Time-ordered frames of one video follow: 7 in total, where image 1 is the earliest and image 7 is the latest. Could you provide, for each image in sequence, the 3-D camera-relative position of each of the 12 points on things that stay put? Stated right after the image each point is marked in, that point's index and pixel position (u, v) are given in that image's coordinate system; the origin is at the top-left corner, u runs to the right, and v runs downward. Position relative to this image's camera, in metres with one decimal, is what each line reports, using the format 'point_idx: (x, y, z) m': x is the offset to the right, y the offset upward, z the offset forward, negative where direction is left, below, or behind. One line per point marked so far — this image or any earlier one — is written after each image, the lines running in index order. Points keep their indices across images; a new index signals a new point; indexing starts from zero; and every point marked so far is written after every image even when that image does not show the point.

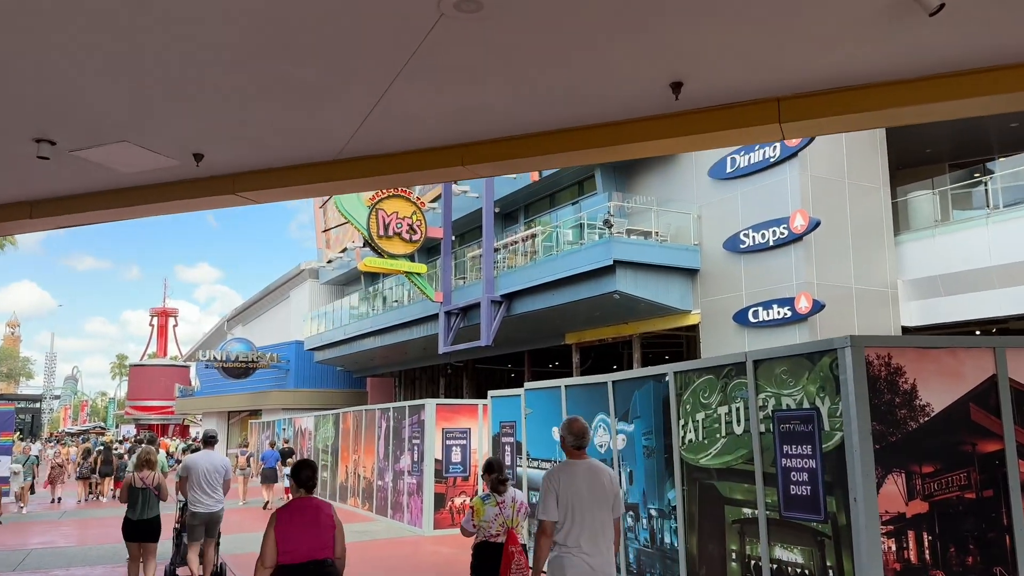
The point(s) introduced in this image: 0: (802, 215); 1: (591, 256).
0: (+5.3, +1.3, +15.0) m
1: (+1.7, +0.7, +17.3) m
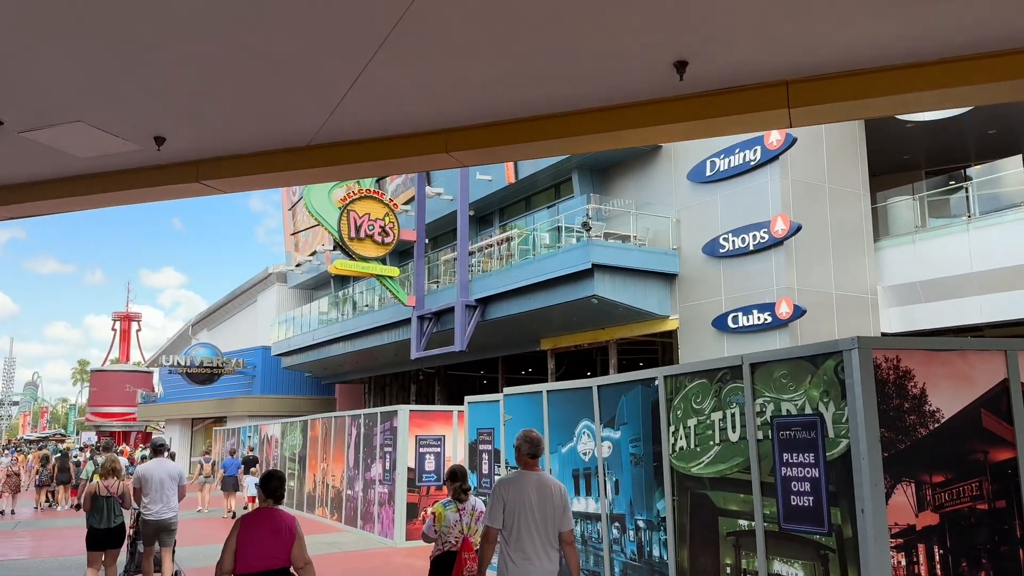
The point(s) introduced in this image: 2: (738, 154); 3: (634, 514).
0: (+4.9, +1.2, +14.8) m
1: (+1.2, +0.6, +17.0) m
2: (+4.3, +2.6, +15.8) m
3: (+1.1, -2.1, +7.6) m
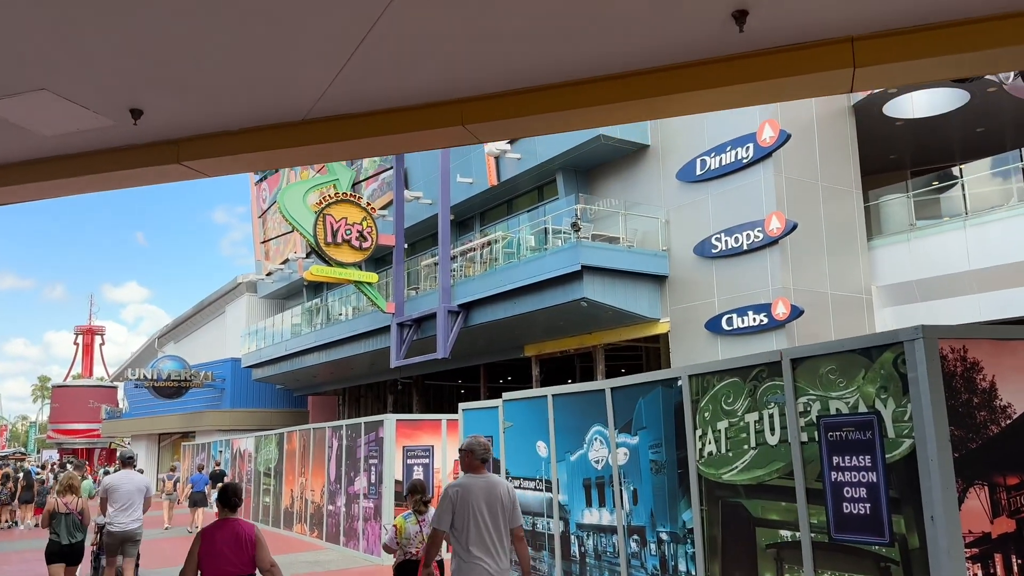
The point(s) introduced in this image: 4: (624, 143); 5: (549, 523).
0: (+4.6, +1.2, +14.4) m
1: (+0.9, +0.5, +16.4) m
2: (+4.1, +2.5, +15.4) m
3: (+1.2, -2.0, +7.0) m
4: (+2.4, +3.0, +17.3) m
5: (+0.4, -2.4, +8.5) m
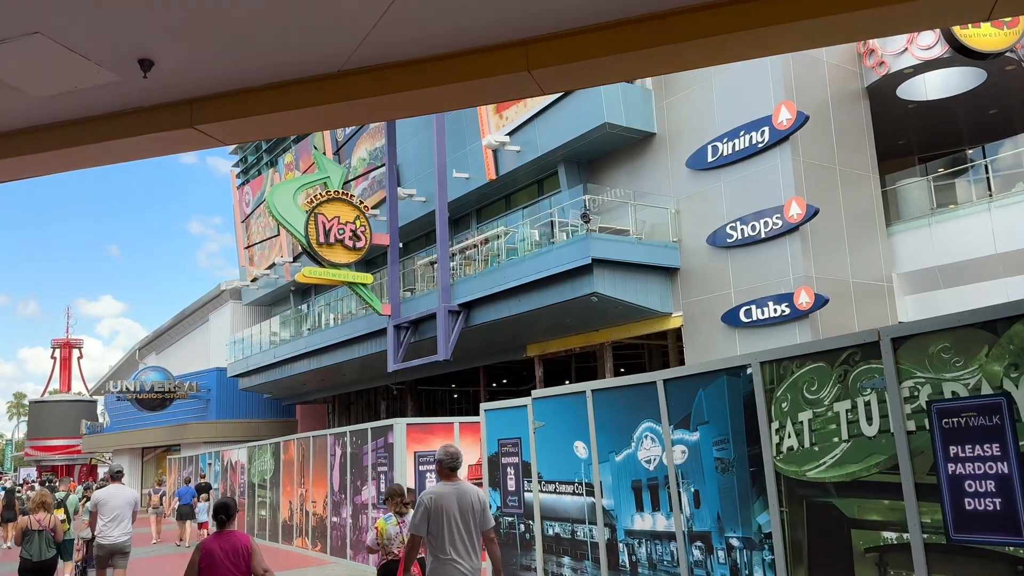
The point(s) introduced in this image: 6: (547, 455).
0: (+4.8, +1.4, +13.8) m
1: (+1.0, +0.6, +15.8) m
2: (+4.1, +2.7, +14.8) m
3: (+1.6, -1.9, +6.3) m
4: (+2.4, +3.2, +16.7) m
5: (+0.7, -2.3, +7.8) m
6: (+0.4, -1.7, +8.5) m
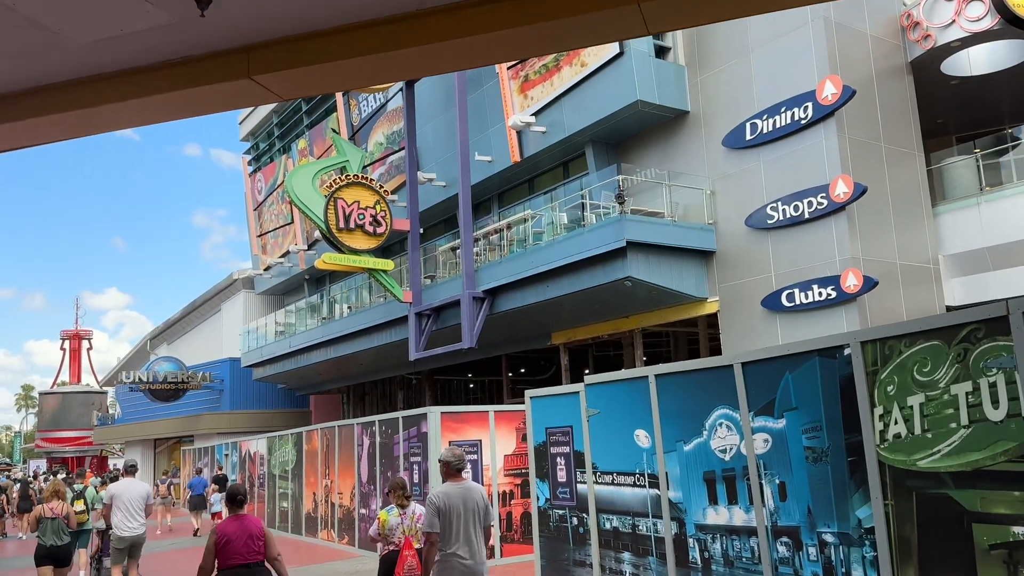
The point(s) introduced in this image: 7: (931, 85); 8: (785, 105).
0: (+5.3, +1.7, +13.2) m
1: (+1.5, +0.9, +15.2) m
2: (+4.7, +3.0, +14.2) m
3: (+2.1, -1.7, +5.8) m
4: (+2.9, +3.5, +16.1) m
5: (+1.3, -2.1, +7.3) m
6: (+0.9, -1.5, +8.0) m
7: (+8.2, +4.0, +16.3) m
8: (+4.7, +3.2, +14.3) m
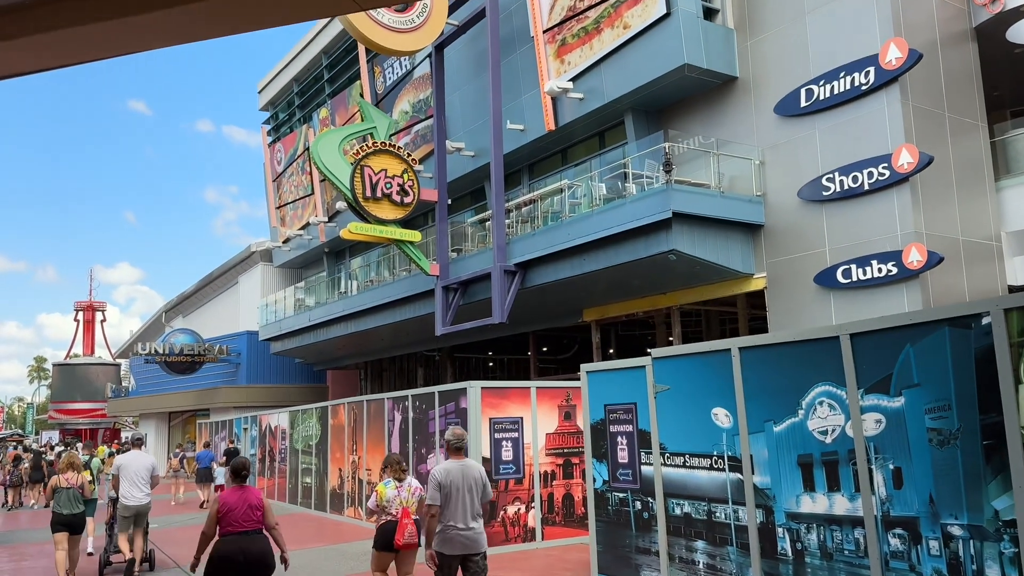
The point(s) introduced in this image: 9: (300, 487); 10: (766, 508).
0: (+6.0, +2.1, +12.5) m
1: (+2.2, +1.4, +14.5) m
2: (+5.4, +3.4, +13.4) m
3: (+2.7, -1.4, +5.2) m
4: (+3.7, +3.9, +15.3) m
5: (+1.8, -1.8, +6.6) m
6: (+1.4, -1.2, +7.3) m
7: (+9.0, +4.4, +15.4) m
8: (+5.4, +3.5, +13.5) m
9: (-4.5, -4.3, +17.7) m
10: (+2.0, -1.7, +6.4) m
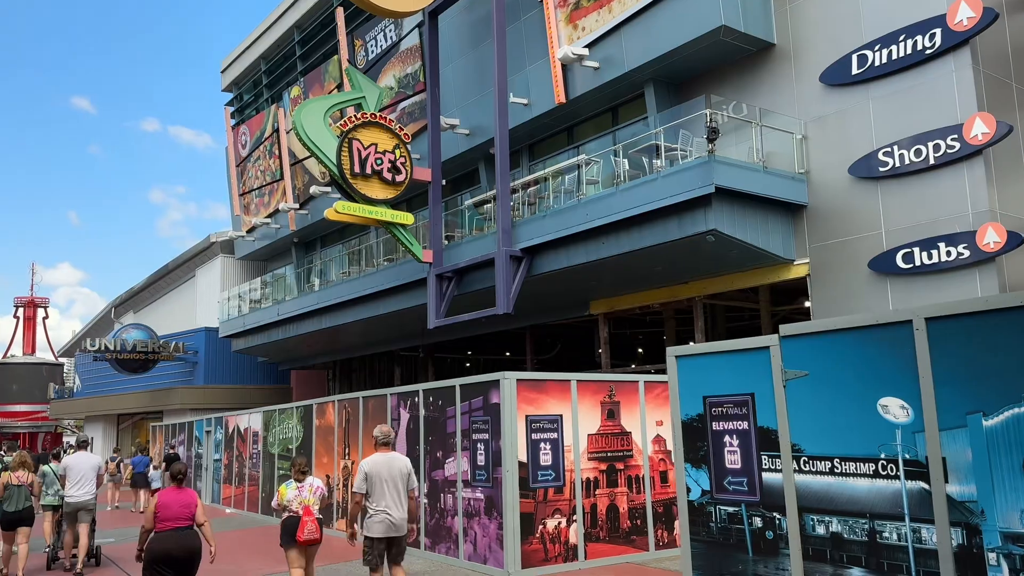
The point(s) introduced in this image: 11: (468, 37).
0: (+6.4, +2.3, +11.2) m
1: (+2.5, +1.6, +13.0) m
2: (+5.7, +3.6, +12.1) m
3: (+3.5, -1.1, +3.7) m
4: (+3.9, +4.1, +13.9) m
5: (+2.5, -1.5, +5.1) m
6: (+2.1, -0.9, +5.8) m
7: (+9.2, +4.5, +14.3) m
8: (+5.8, +3.8, +12.2) m
9: (-4.5, -4.0, +15.8) m
10: (+2.7, -1.4, +4.9) m
11: (-1.0, +5.6, +18.4) m
